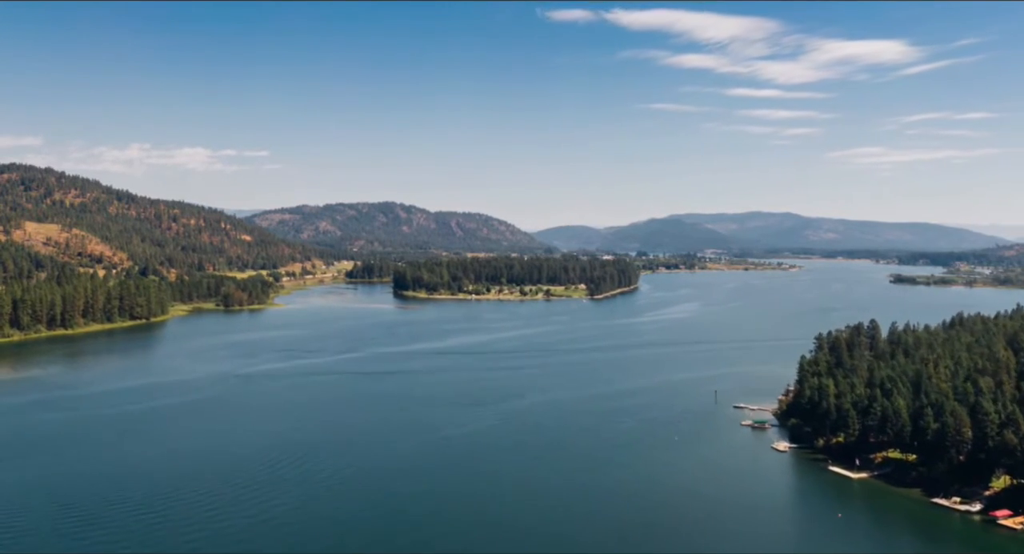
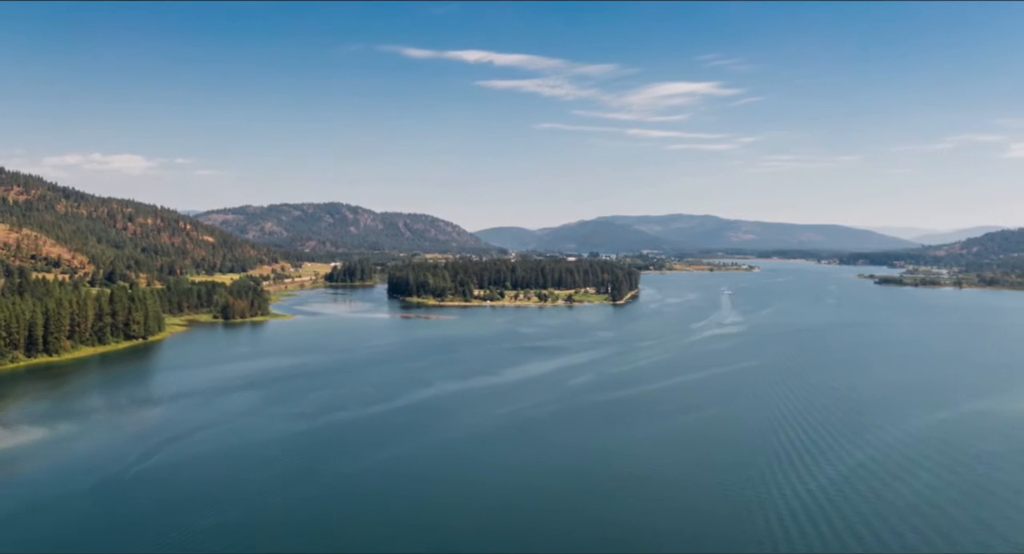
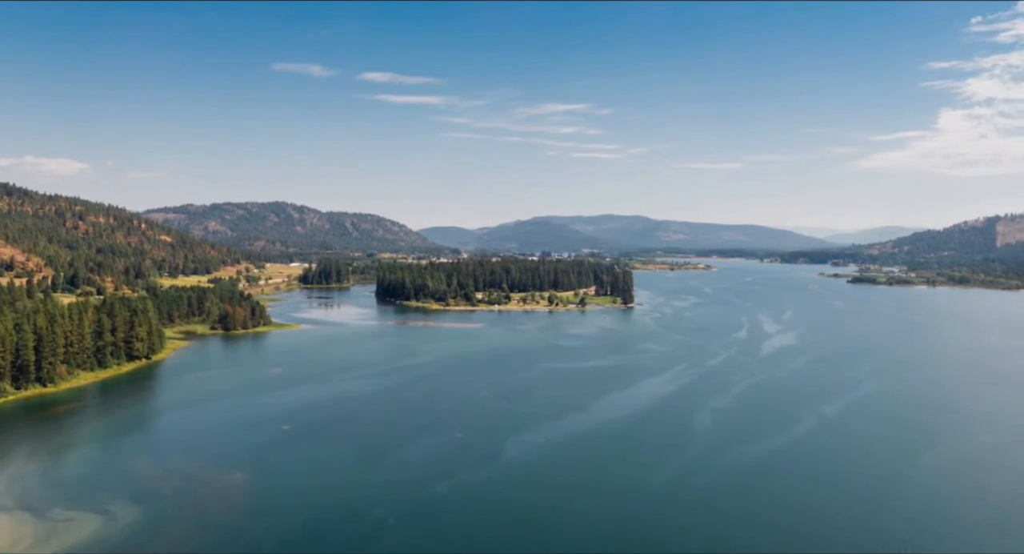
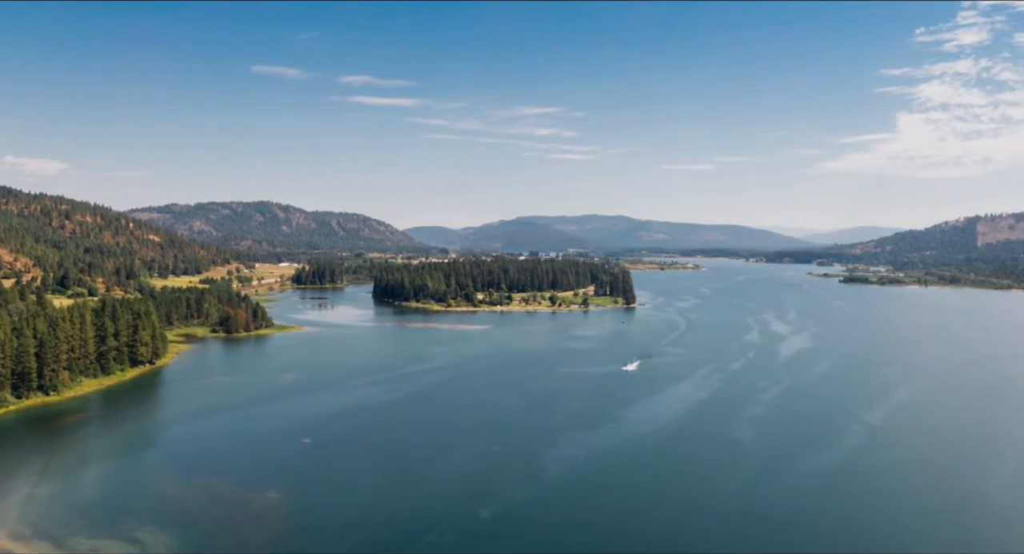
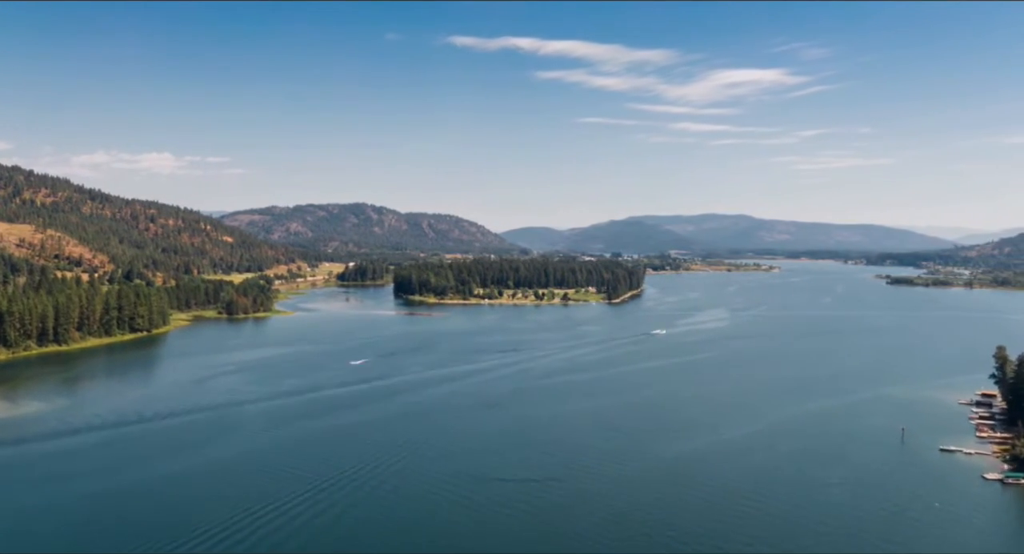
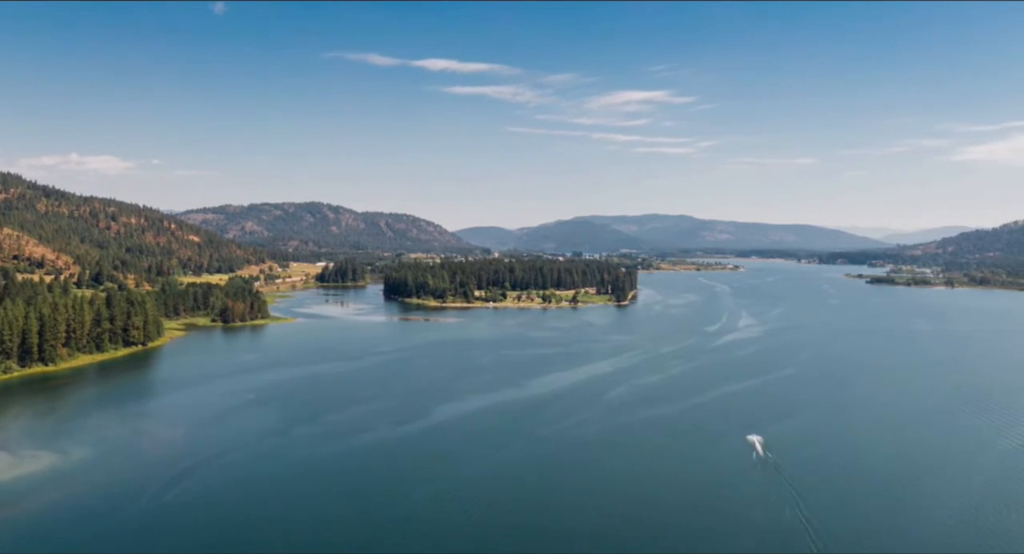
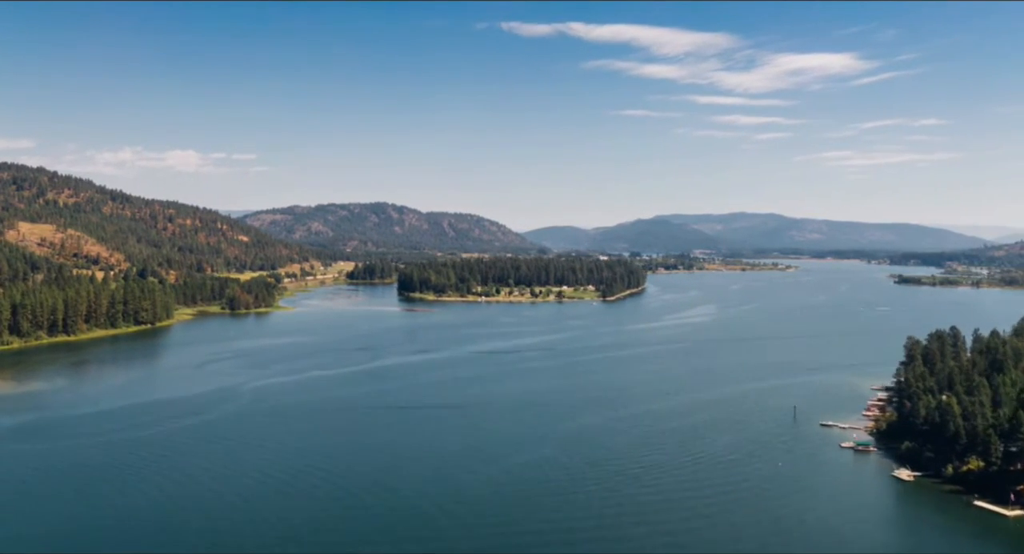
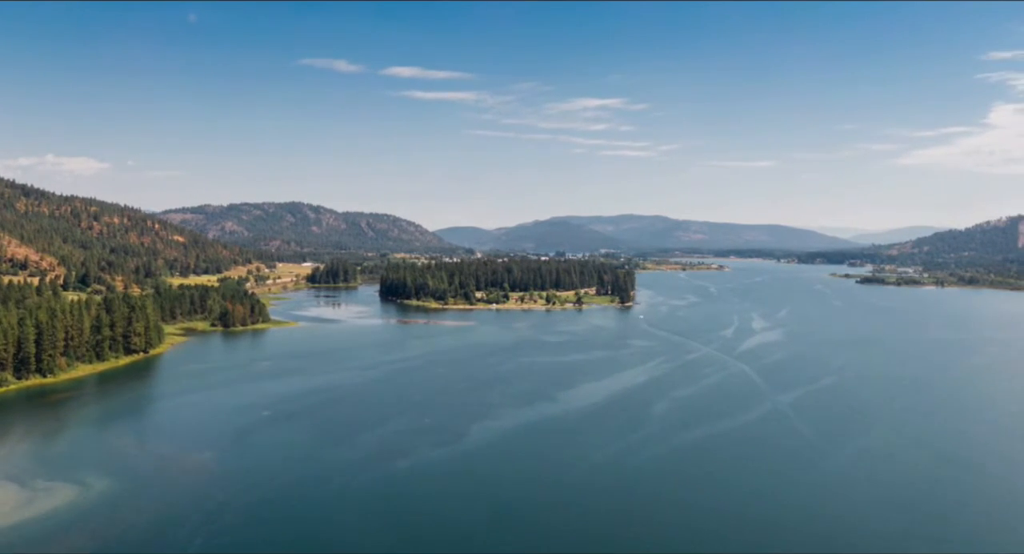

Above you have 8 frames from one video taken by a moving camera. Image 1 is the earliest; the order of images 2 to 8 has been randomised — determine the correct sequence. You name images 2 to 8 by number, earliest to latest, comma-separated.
7, 5, 2, 6, 8, 3, 4
